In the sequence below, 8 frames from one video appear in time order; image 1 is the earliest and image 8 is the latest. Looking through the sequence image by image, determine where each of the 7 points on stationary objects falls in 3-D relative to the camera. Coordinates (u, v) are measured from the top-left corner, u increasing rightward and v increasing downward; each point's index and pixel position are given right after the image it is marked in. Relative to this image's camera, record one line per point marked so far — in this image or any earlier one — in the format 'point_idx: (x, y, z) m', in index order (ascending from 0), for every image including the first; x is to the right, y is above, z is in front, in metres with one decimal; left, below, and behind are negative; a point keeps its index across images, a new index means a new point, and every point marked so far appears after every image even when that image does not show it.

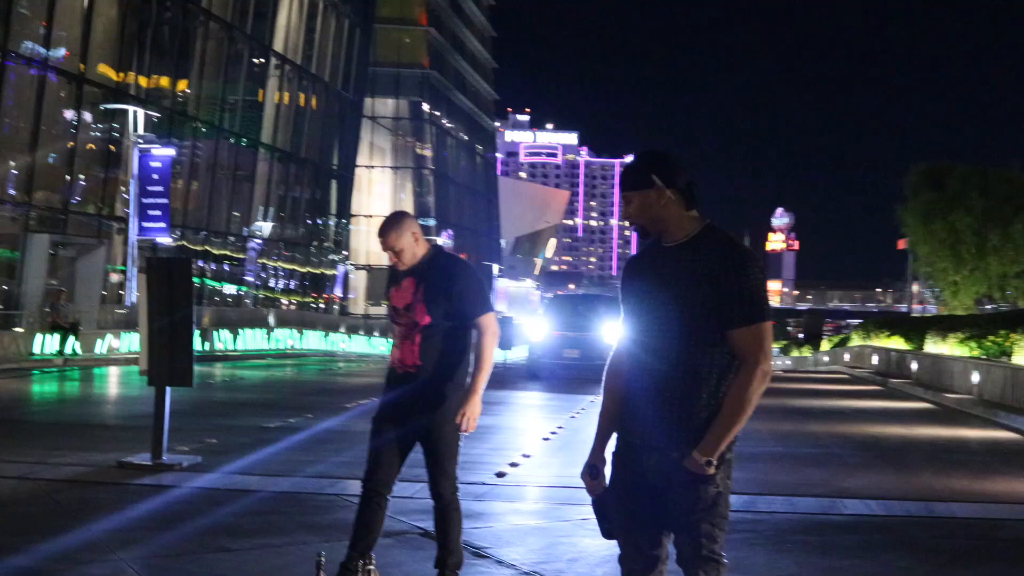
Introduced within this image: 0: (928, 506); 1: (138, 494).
0: (+3.0, -1.5, +9.8) m
1: (-2.7, -1.6, +10.3) m
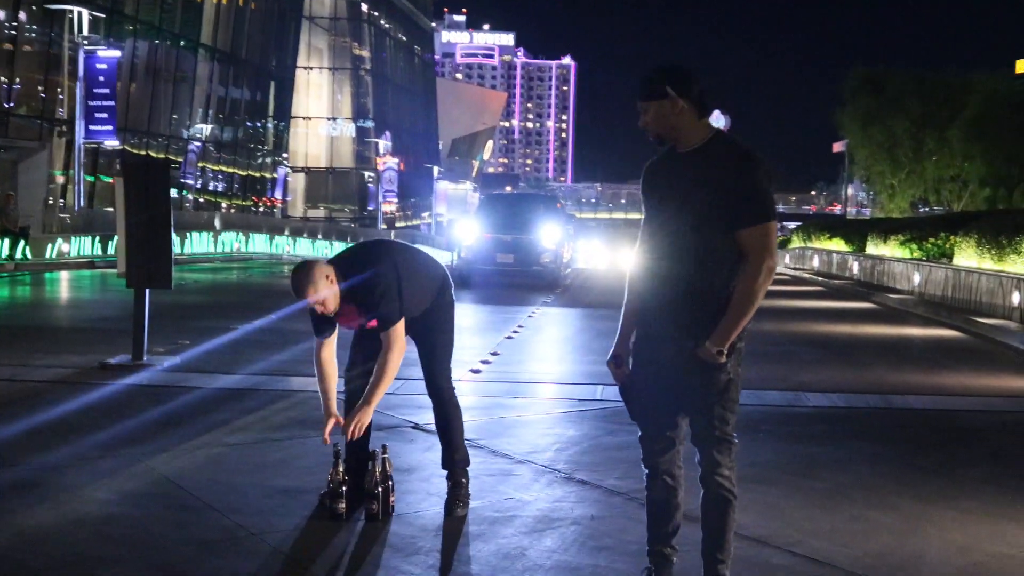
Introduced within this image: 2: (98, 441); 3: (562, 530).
0: (+2.8, -0.8, +10.4) m
1: (-2.9, -0.8, +10.5) m
2: (-2.5, -0.9, +8.4) m
3: (+0.2, -1.1, +6.1) m
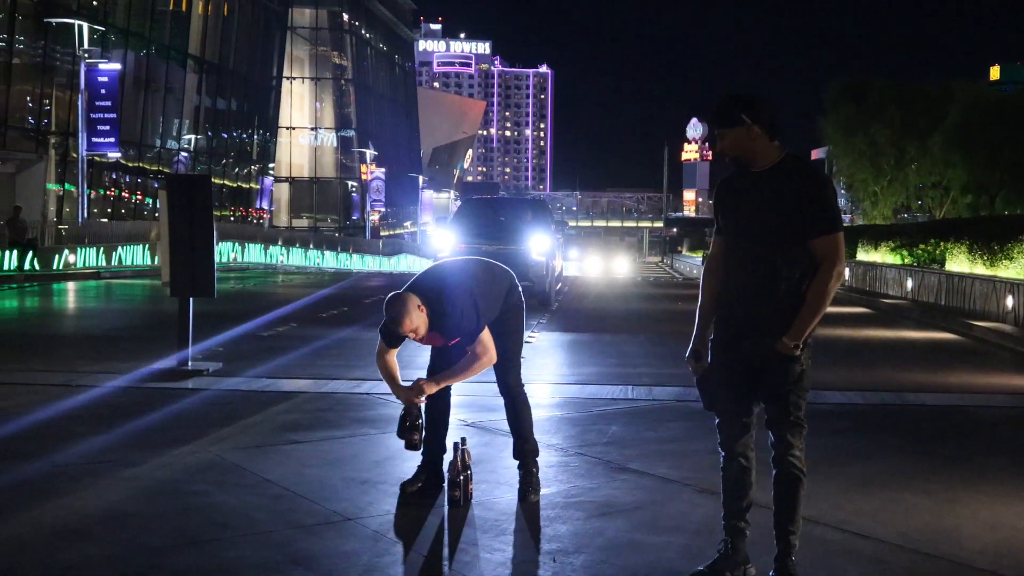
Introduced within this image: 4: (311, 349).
0: (+3.1, -0.9, +11.0) m
1: (-2.6, -0.9, +11.1) m
2: (-2.2, -1.0, +9.0) m
3: (+0.6, -1.1, +6.6) m
4: (-2.4, -0.7, +16.5) m
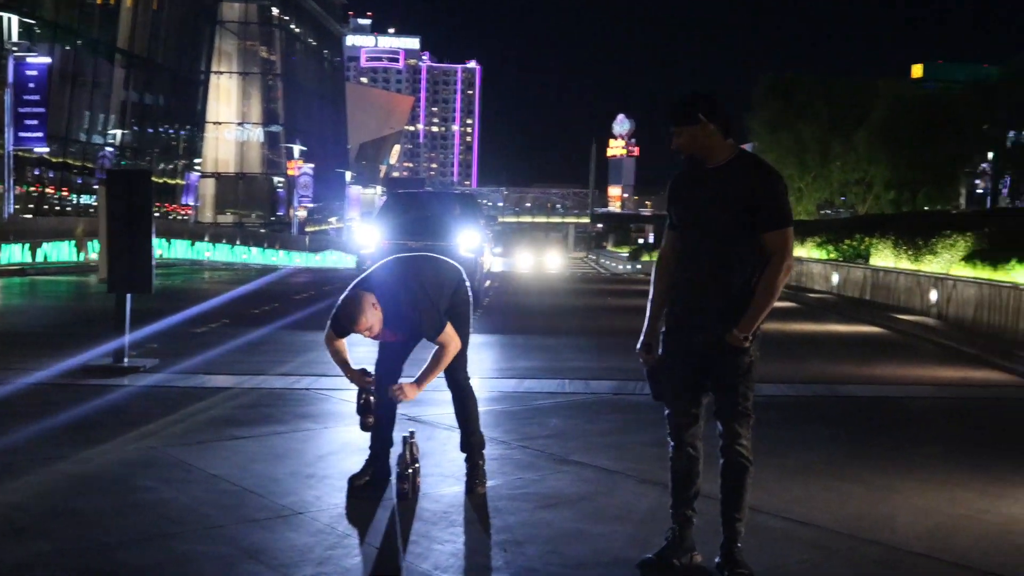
0: (+2.6, -0.8, +11.2) m
1: (-3.1, -0.9, +11.0) m
2: (-2.6, -1.0, +8.9) m
3: (+0.3, -1.1, +6.8) m
4: (-3.2, -0.7, +16.4) m
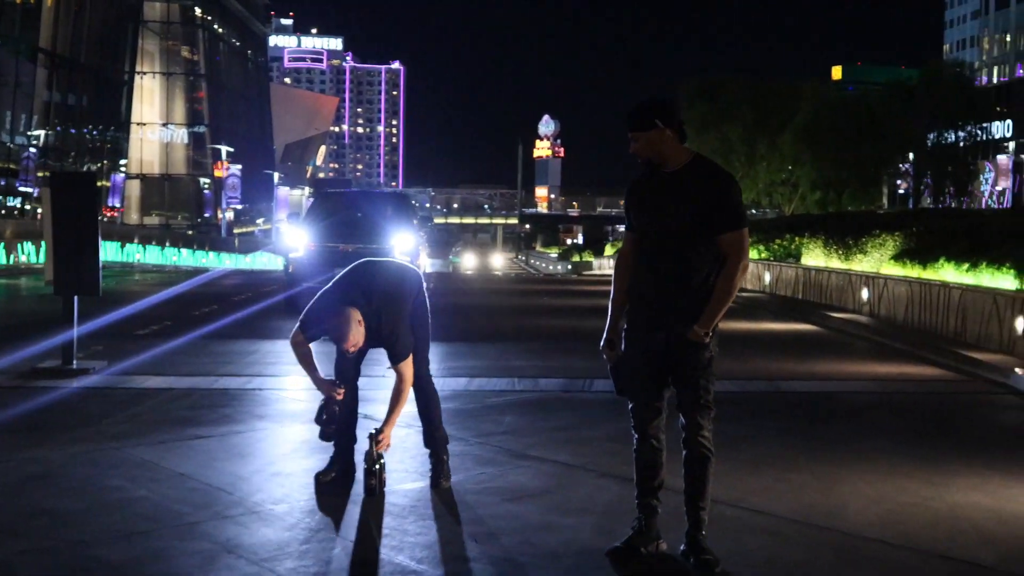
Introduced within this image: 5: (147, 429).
0: (+2.2, -0.8, +11.6) m
1: (-3.5, -0.9, +11.0) m
2: (-2.9, -1.0, +9.0) m
3: (+0.1, -1.1, +7.0) m
4: (-3.8, -0.7, +16.4) m
5: (-2.5, -1.0, +9.4) m
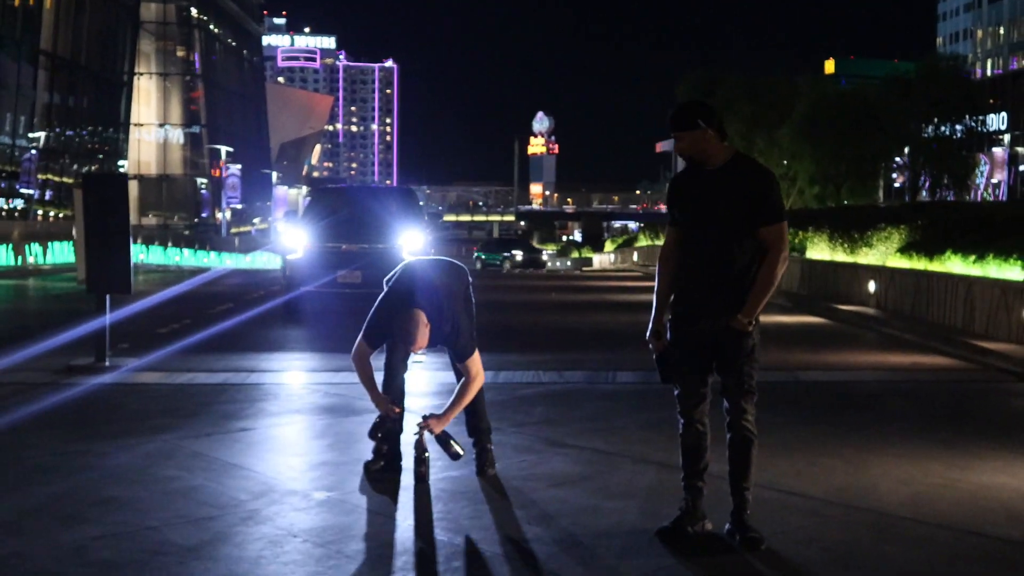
0: (+2.4, -0.7, +11.8) m
1: (-3.3, -0.9, +11.3) m
2: (-2.6, -1.0, +9.3) m
3: (+0.4, -1.0, +7.3) m
4: (-3.7, -0.7, +16.7) m
5: (-2.3, -0.9, +9.7) m
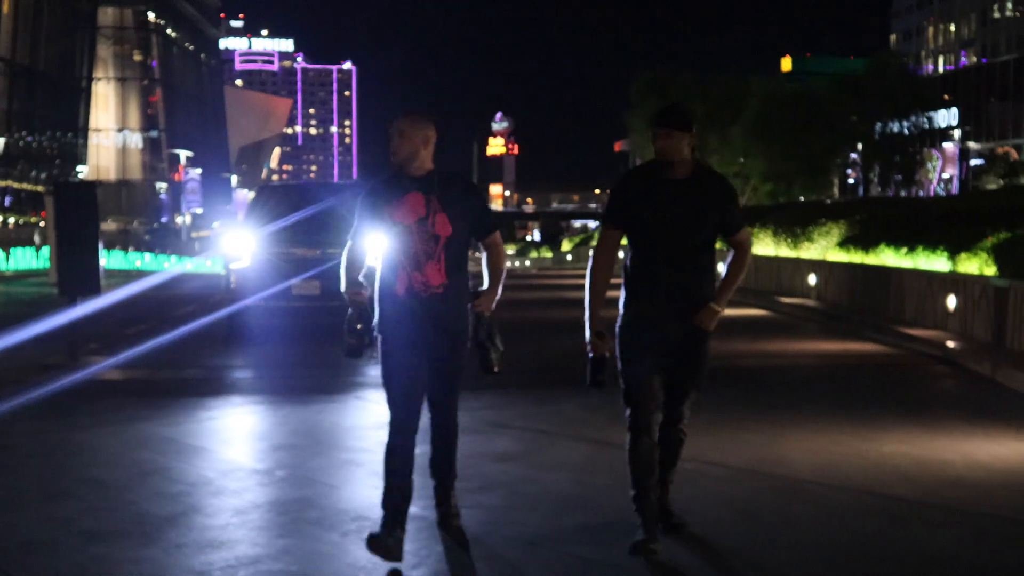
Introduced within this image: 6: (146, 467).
0: (+1.9, -0.7, +12.6) m
1: (-3.7, -0.9, +11.9) m
2: (-3.0, -1.0, +9.9) m
3: (+0.1, -1.0, +8.0) m
4: (-4.2, -0.7, +17.3) m
5: (-2.6, -0.9, +10.3) m
6: (-2.1, -1.0, +7.9) m
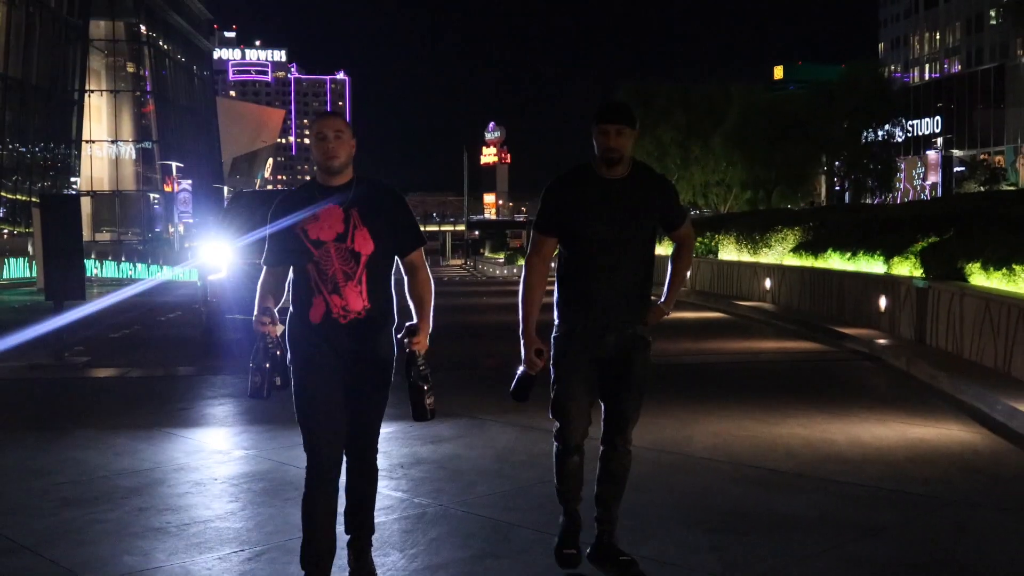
0: (+1.5, -0.7, +13.6) m
1: (-4.1, -0.9, +12.9) m
2: (-3.4, -1.0, +10.8) m
3: (-0.4, -1.0, +8.9) m
4: (-4.7, -0.8, +18.2) m
5: (-3.1, -1.0, +11.3) m
6: (-2.5, -1.0, +8.9) m
